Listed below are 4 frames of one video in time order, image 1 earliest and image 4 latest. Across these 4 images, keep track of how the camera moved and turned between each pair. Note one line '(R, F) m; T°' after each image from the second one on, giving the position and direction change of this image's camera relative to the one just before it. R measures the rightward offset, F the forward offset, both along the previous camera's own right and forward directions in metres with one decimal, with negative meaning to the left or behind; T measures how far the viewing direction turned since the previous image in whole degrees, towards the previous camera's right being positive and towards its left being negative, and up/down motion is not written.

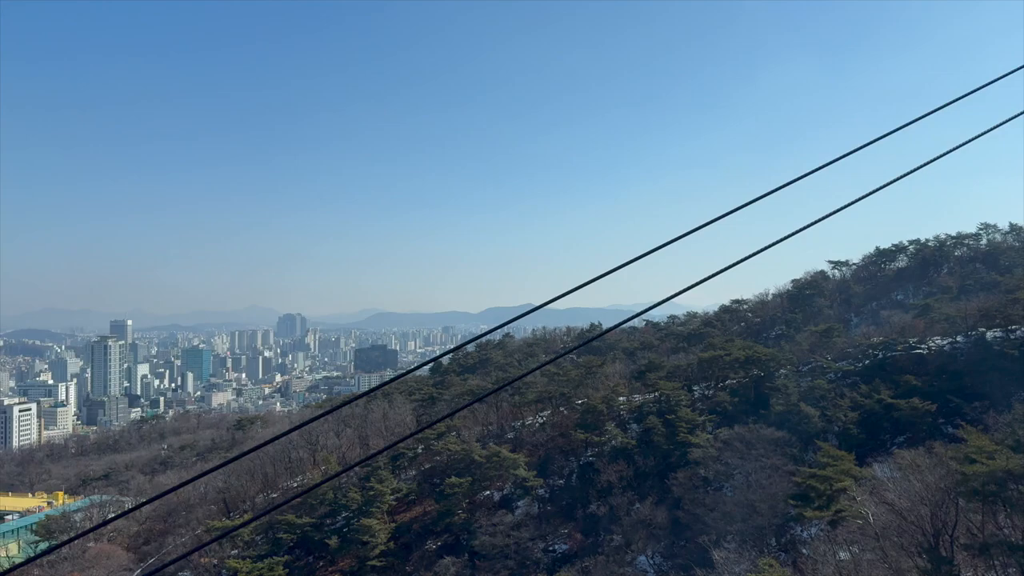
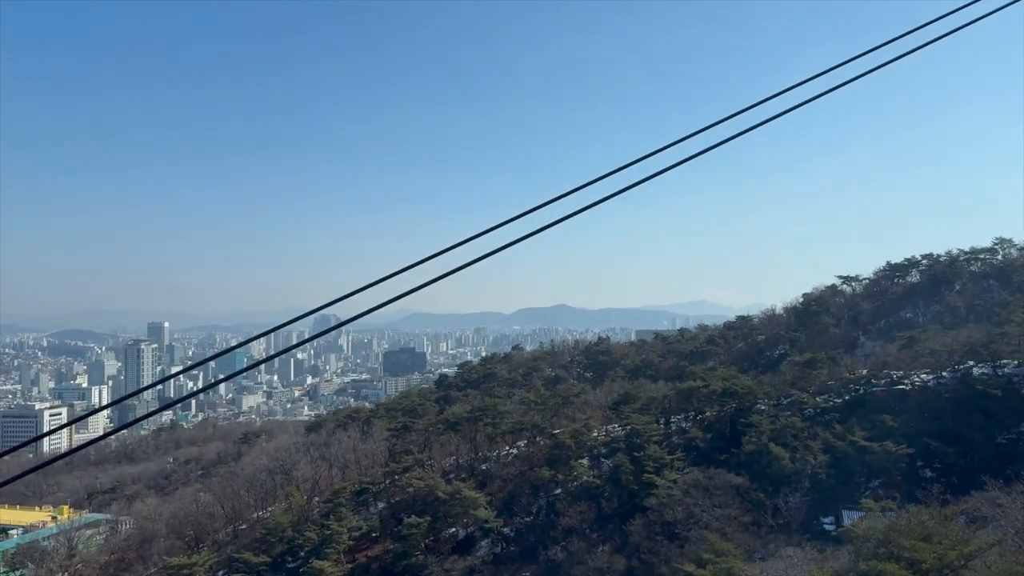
(+1.1, +0.4) m; -2°
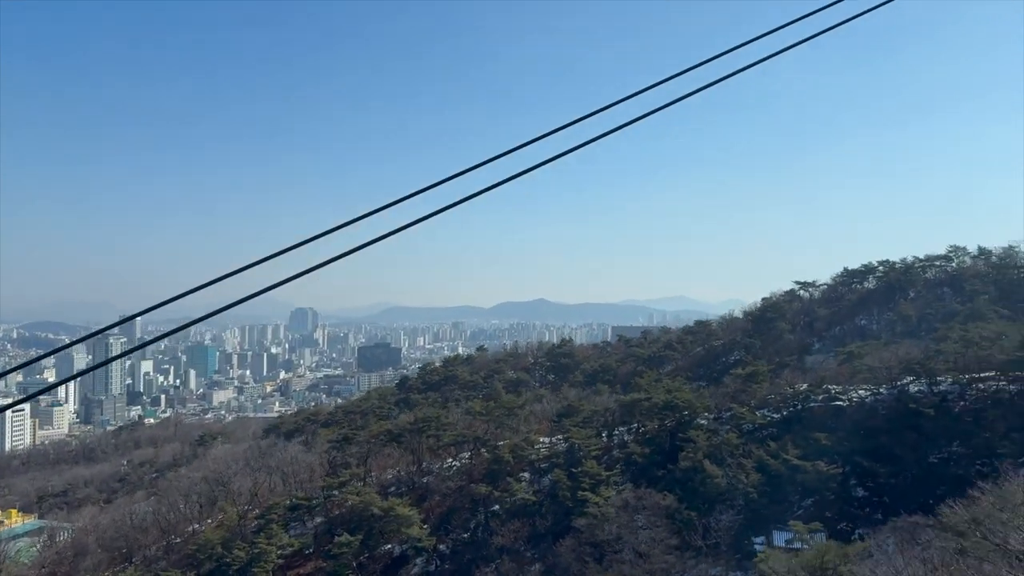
(+0.7, +0.2) m; +2°
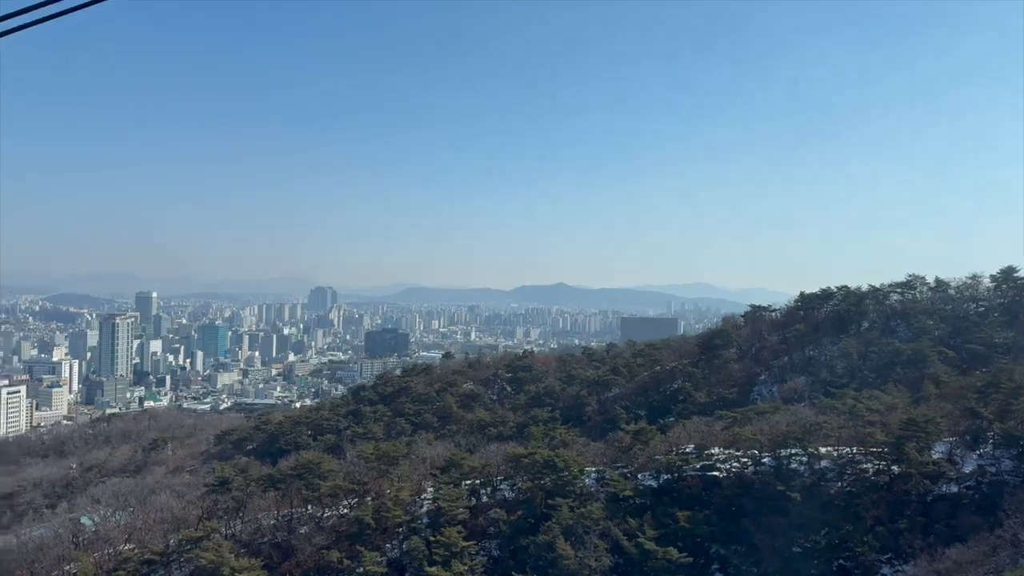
(+2.4, +0.8) m; -1°
